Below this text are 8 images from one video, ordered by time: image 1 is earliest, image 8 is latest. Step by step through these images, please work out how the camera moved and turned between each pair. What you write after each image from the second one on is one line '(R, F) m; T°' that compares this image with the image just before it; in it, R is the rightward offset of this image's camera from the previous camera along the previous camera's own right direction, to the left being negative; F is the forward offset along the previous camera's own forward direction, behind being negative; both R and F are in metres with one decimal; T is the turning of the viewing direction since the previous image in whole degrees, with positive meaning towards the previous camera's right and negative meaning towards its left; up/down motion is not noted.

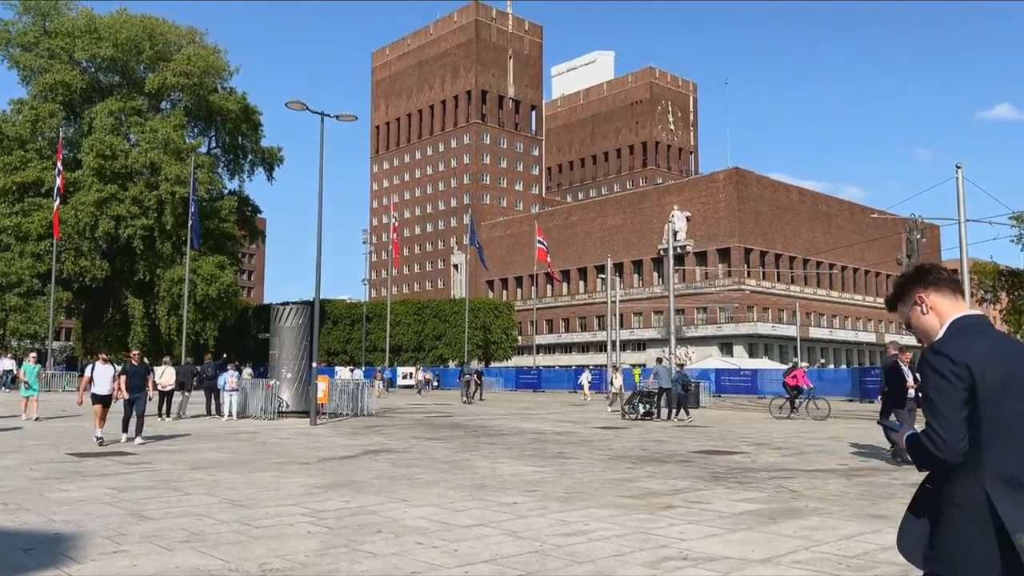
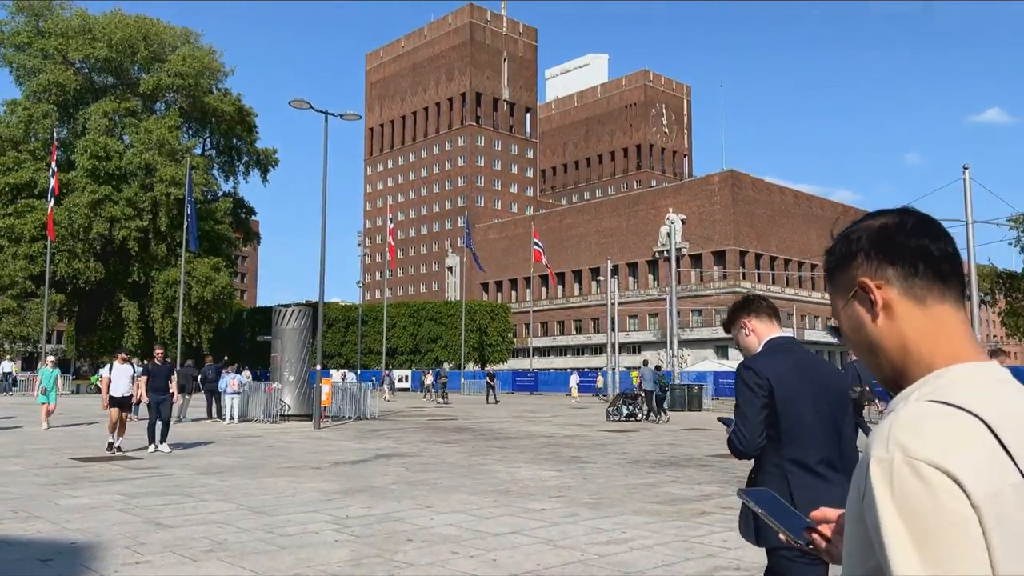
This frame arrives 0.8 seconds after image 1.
(-0.4, +0.3) m; +1°
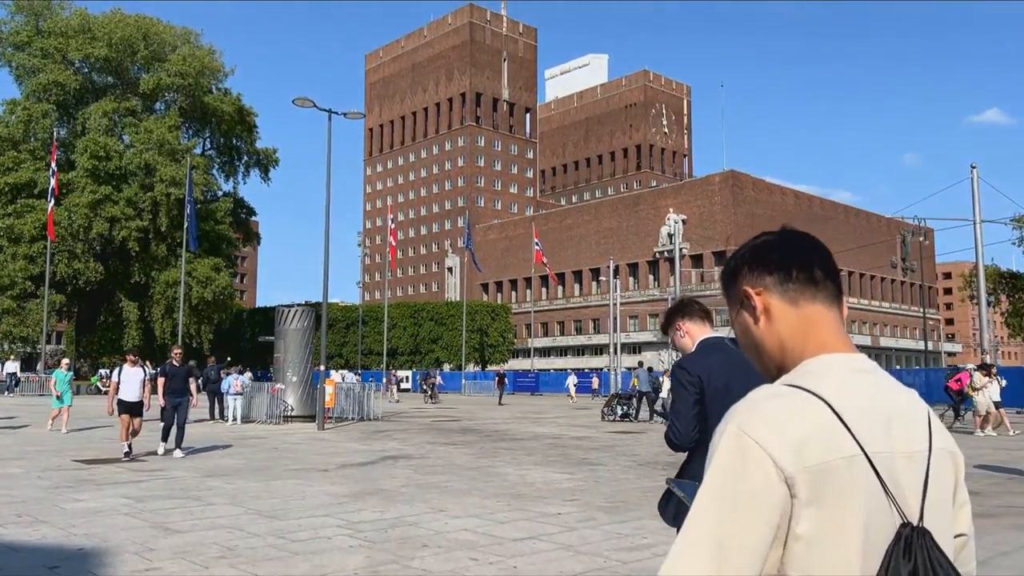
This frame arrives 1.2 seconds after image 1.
(-0.2, +0.2) m; 0°
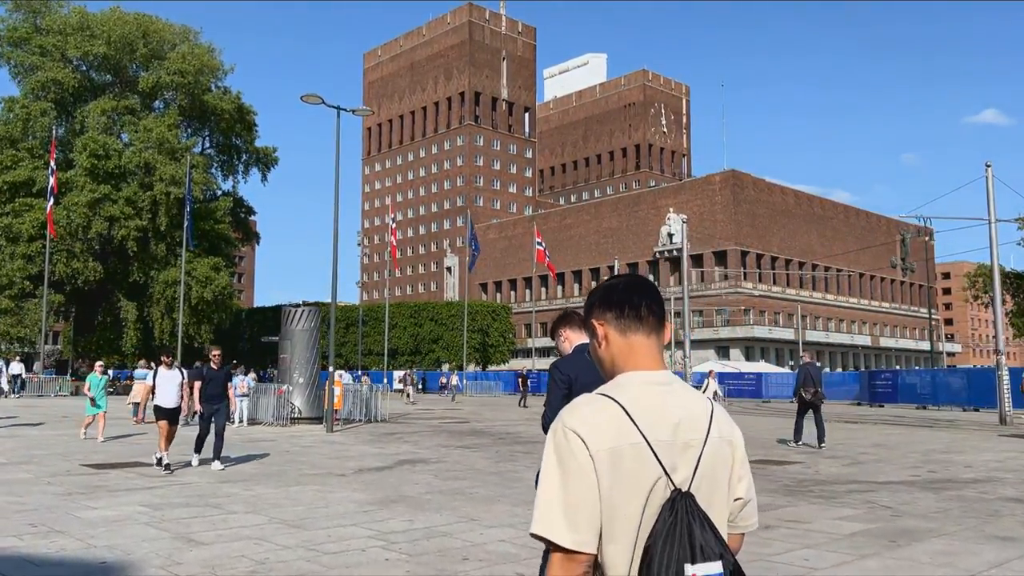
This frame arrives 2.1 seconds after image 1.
(-0.4, +0.3) m; 0°
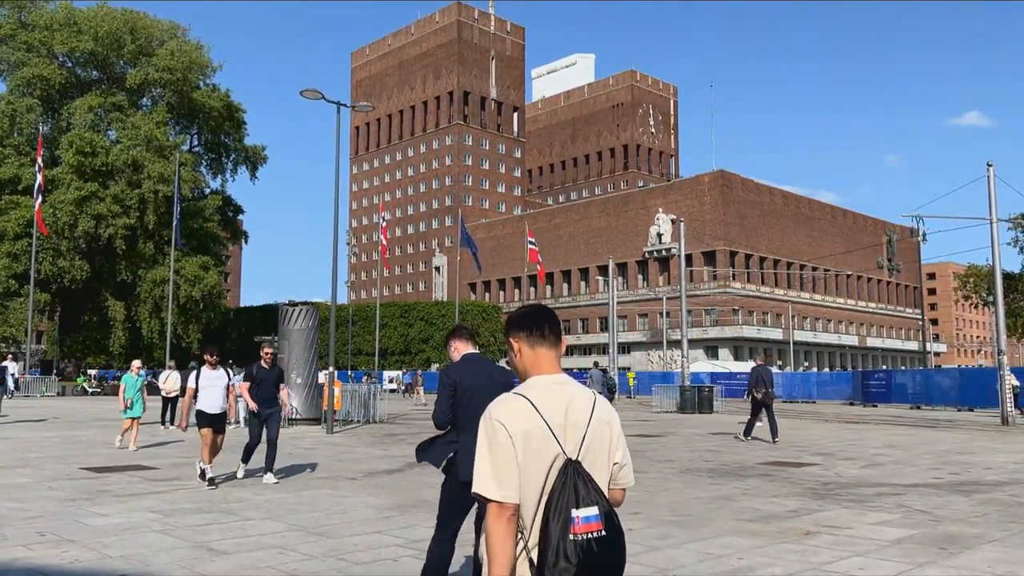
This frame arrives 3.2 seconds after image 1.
(-0.4, +0.3) m; +1°
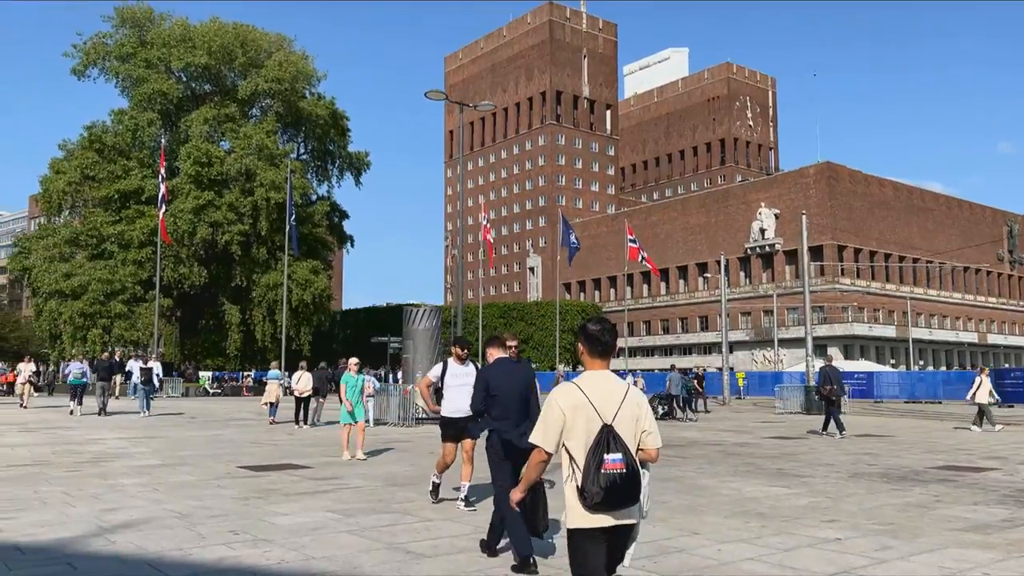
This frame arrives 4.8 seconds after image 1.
(-0.9, +0.3) m; -6°
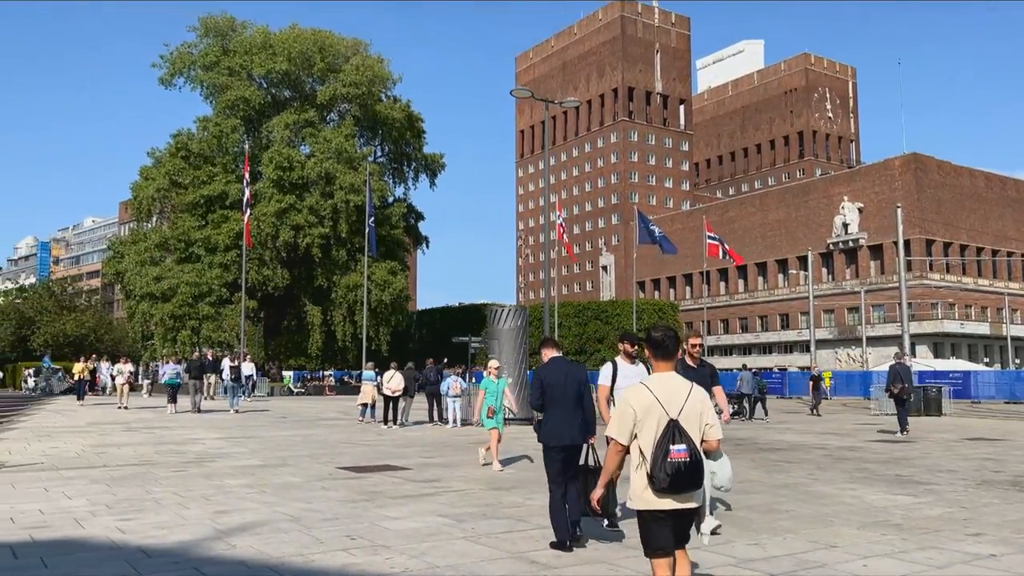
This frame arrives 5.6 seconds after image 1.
(-0.4, +0.2) m; -5°
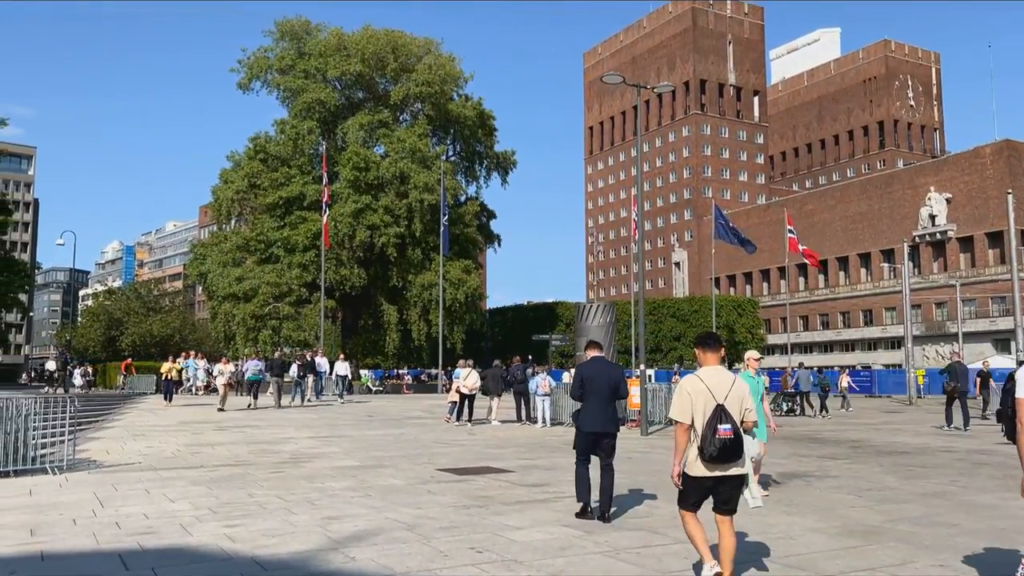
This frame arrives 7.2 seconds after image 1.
(-0.6, +0.7) m; -5°
